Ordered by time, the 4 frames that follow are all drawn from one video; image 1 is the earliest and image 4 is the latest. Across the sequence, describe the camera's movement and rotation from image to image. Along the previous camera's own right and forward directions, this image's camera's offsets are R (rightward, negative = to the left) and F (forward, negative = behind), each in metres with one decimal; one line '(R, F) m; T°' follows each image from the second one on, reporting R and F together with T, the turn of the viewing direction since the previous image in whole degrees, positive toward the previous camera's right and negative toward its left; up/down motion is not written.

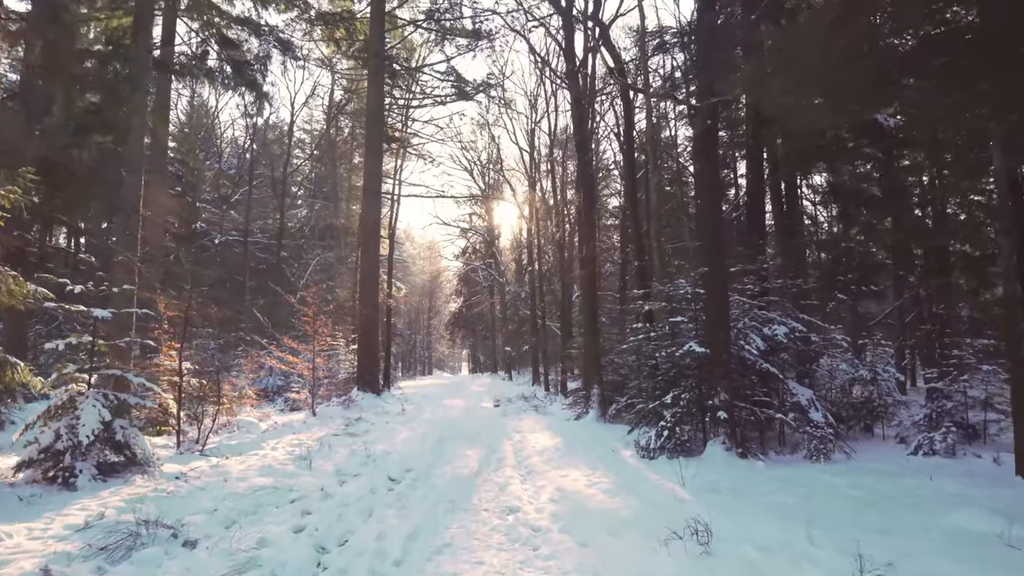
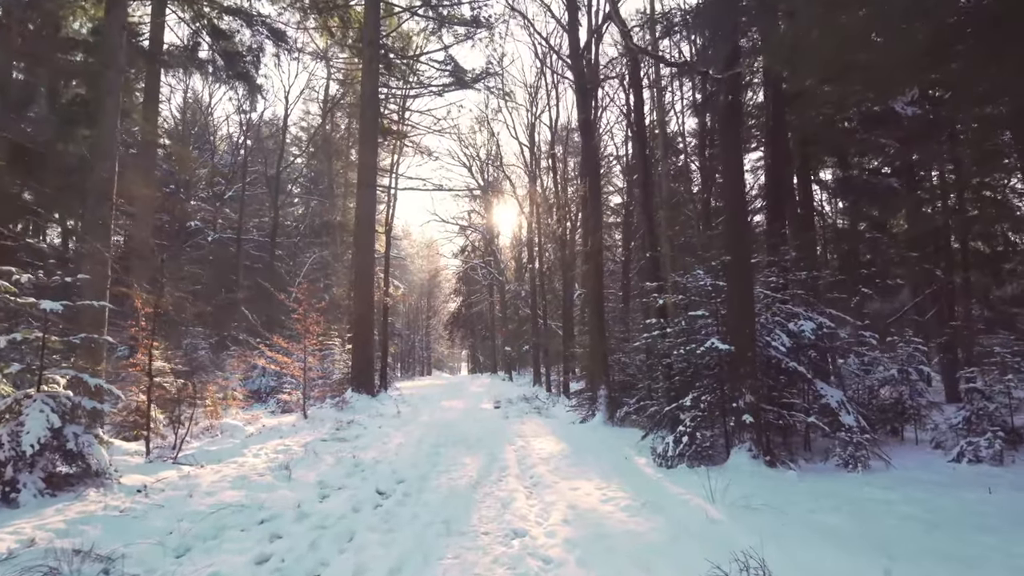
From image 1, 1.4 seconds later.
(0.0, +0.6) m; 0°
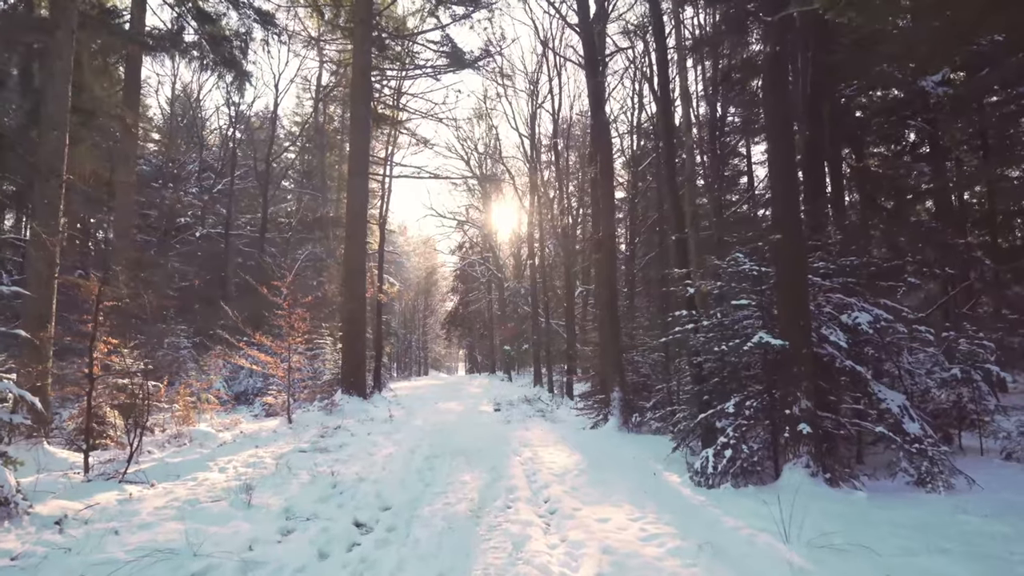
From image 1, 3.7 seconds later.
(-0.1, +1.0) m; 0°
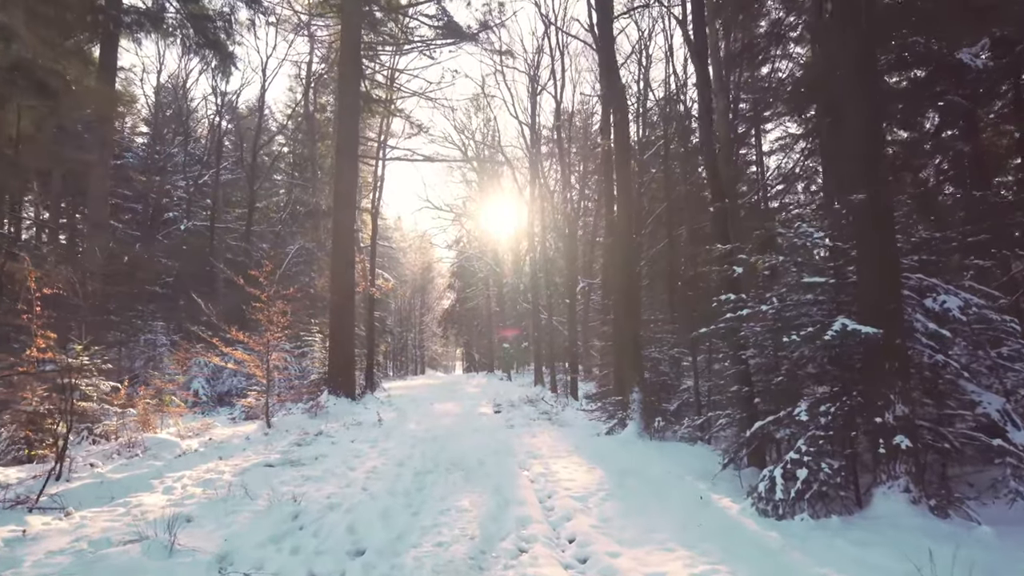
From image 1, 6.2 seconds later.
(-0.1, +1.1) m; 0°
